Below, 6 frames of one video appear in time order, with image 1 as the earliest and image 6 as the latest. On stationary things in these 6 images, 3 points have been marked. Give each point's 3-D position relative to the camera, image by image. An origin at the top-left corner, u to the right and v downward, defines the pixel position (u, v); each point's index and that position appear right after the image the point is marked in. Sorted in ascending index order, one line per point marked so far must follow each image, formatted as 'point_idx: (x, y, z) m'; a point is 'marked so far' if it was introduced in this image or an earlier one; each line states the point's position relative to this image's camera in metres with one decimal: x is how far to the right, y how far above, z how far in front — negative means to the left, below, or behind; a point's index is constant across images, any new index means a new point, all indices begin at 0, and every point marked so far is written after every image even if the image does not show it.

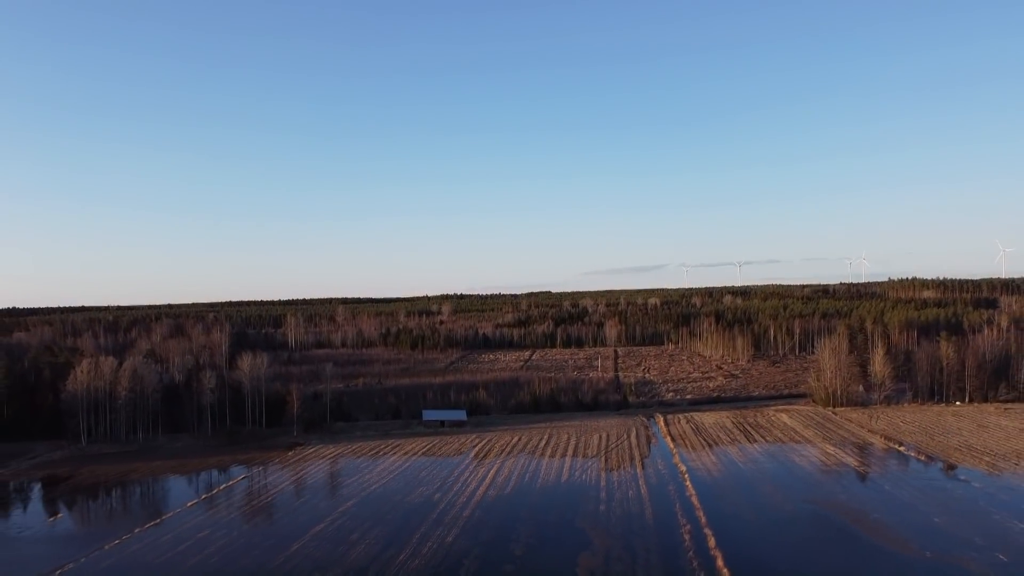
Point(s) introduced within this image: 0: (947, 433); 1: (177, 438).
0: (+7.3, -2.5, +13.3) m
1: (-6.3, -2.8, +14.8) m
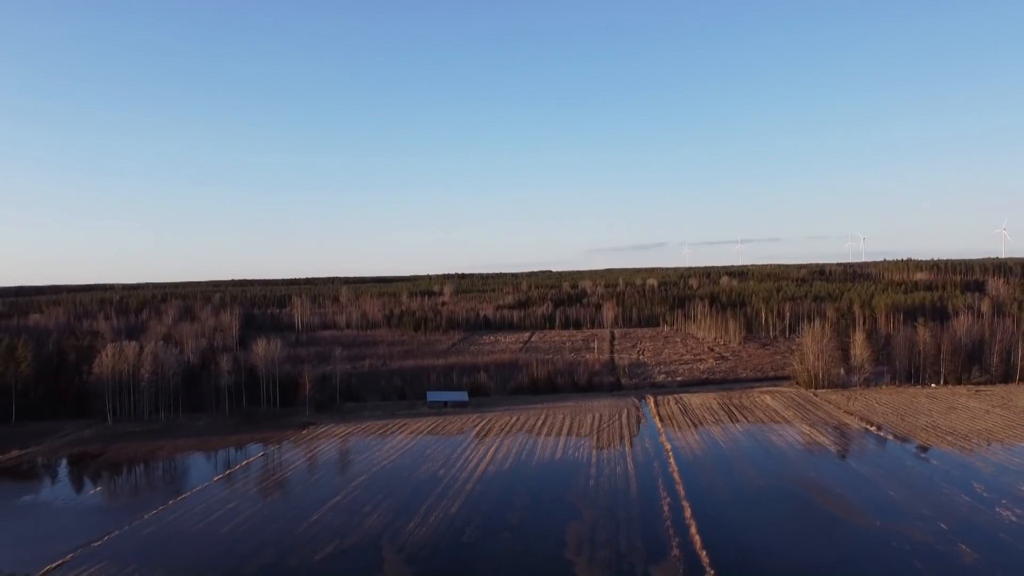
0: (+7.3, -2.3, +14.2) m
1: (-6.3, -2.6, +15.8) m
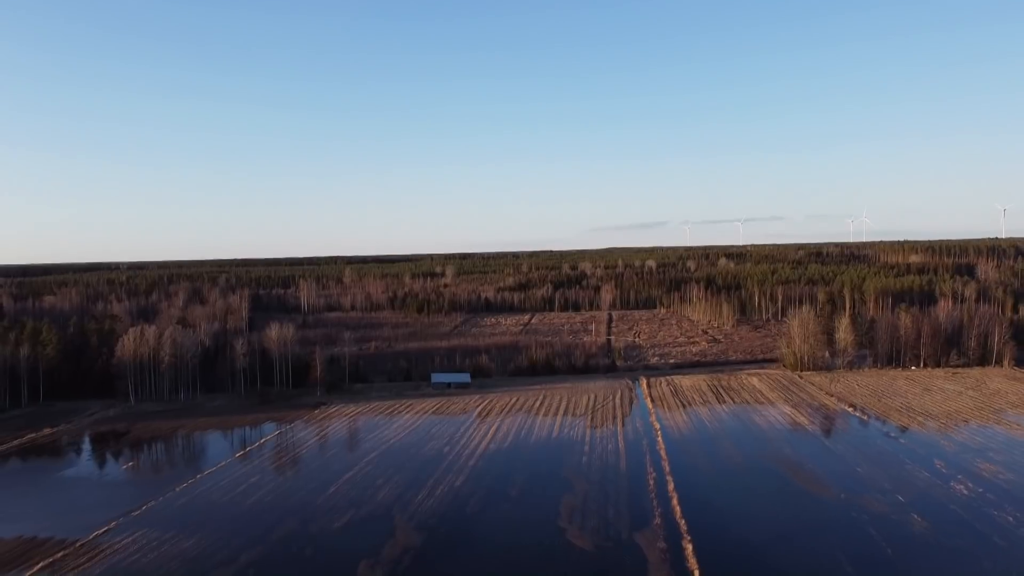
0: (+7.3, -2.1, +15.1) m
1: (-6.3, -2.3, +16.7) m
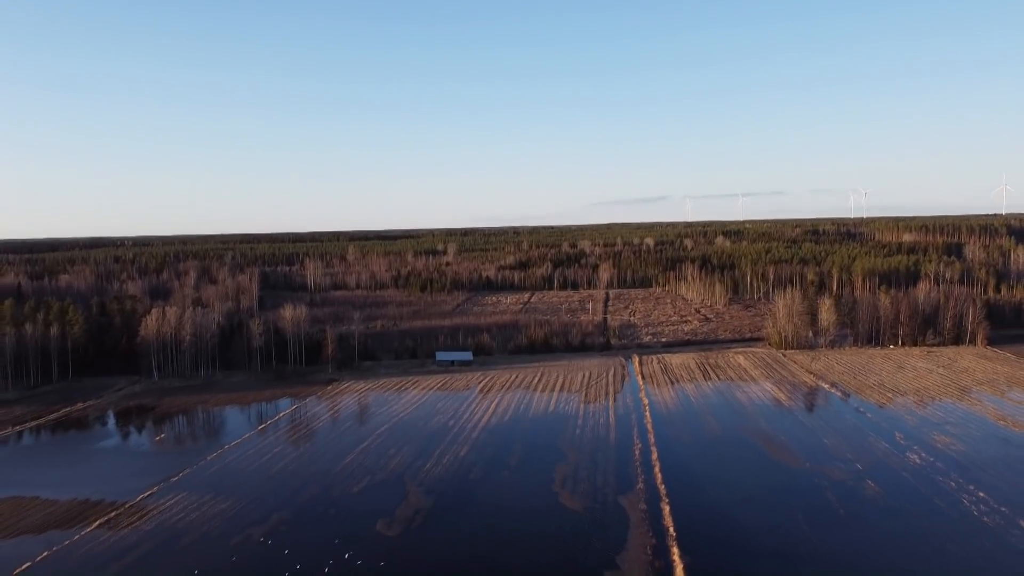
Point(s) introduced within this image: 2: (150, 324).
0: (+7.3, -1.7, +16.1) m
1: (-6.3, -1.9, +17.7) m
2: (-8.0, -0.8, +17.3) m
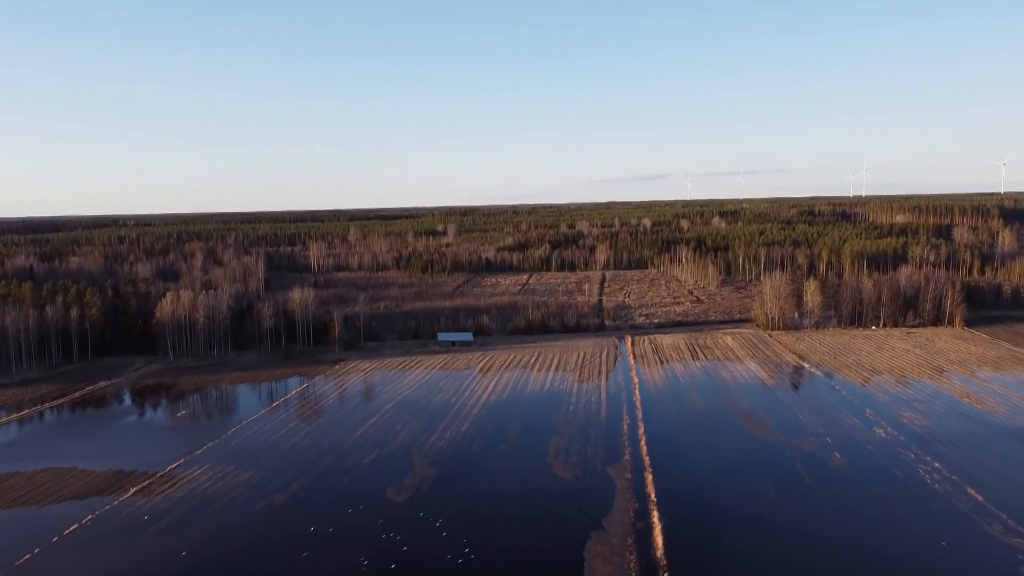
0: (+7.3, -1.4, +16.9) m
1: (-6.4, -1.6, +18.6) m
2: (-8.0, -0.4, +18.1) m
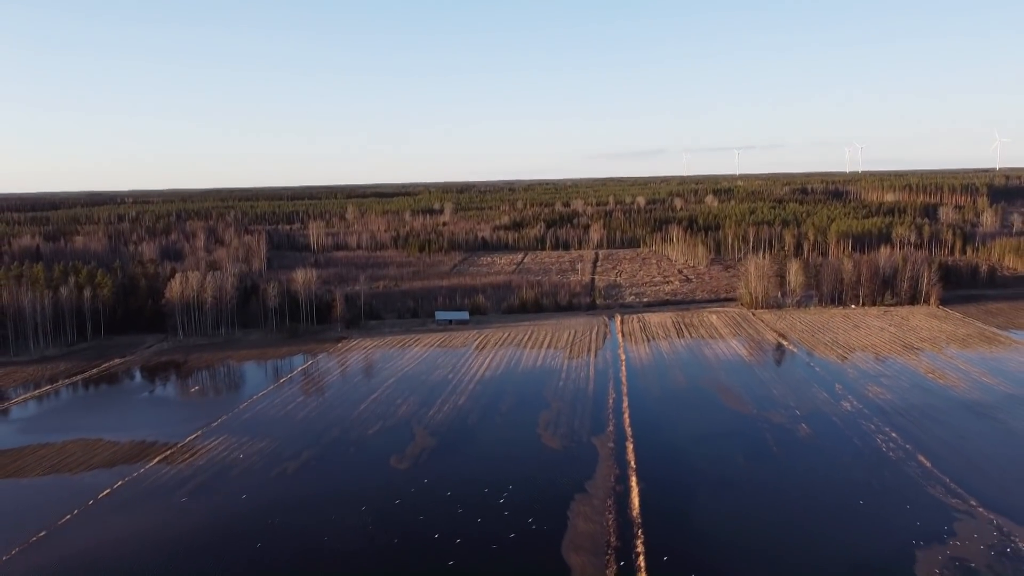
0: (+7.1, -1.0, +17.8) m
1: (-6.5, -1.1, +19.4) m
2: (-8.1, 0.0, +18.9) m
